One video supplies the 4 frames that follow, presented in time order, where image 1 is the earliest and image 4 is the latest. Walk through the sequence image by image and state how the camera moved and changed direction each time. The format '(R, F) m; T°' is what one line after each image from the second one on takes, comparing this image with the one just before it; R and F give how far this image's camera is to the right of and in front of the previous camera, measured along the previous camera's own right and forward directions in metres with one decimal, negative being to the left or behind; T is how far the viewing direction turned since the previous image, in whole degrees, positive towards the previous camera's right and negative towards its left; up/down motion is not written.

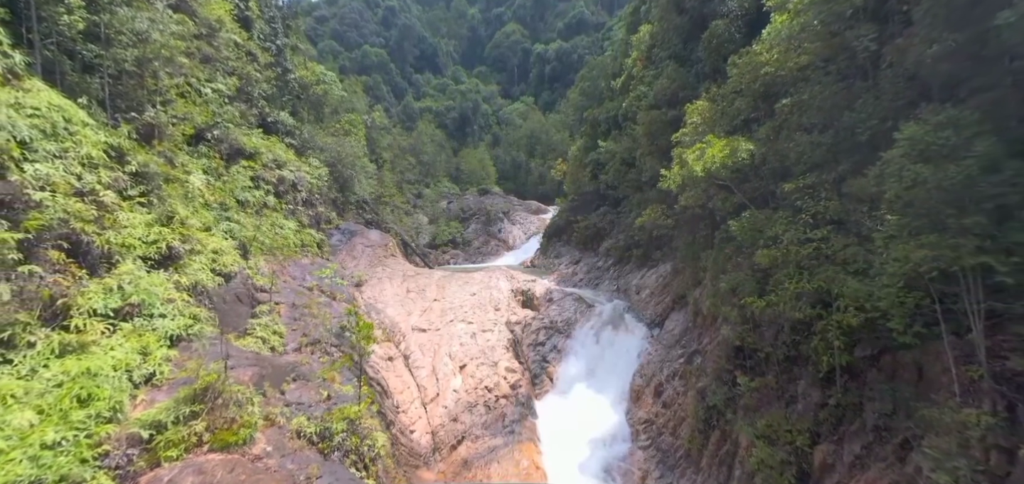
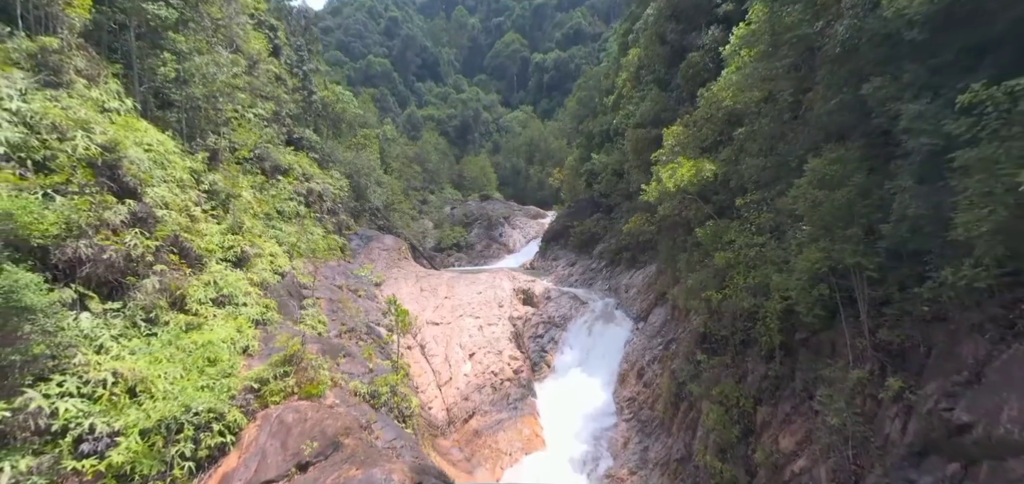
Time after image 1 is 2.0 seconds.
(-0.1, -1.9) m; 0°
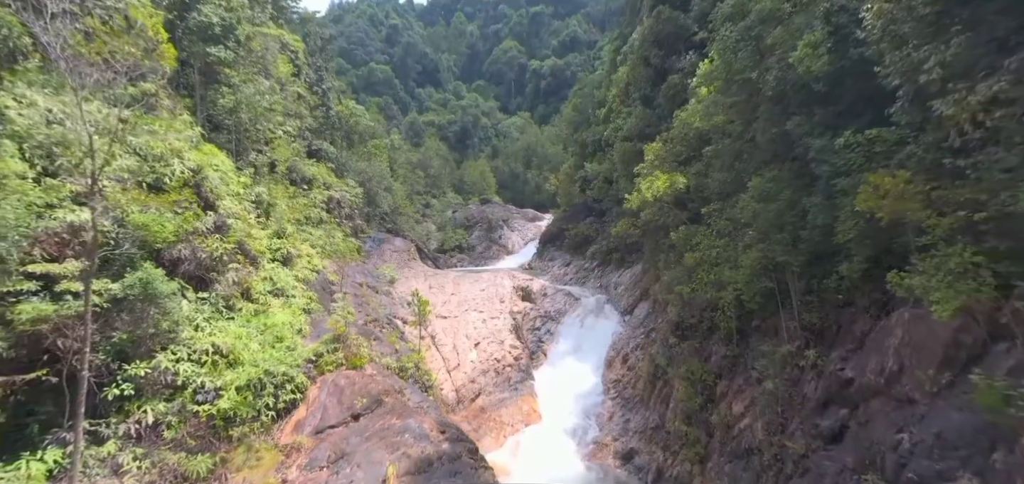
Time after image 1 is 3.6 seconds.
(-0.1, -1.8) m; 0°
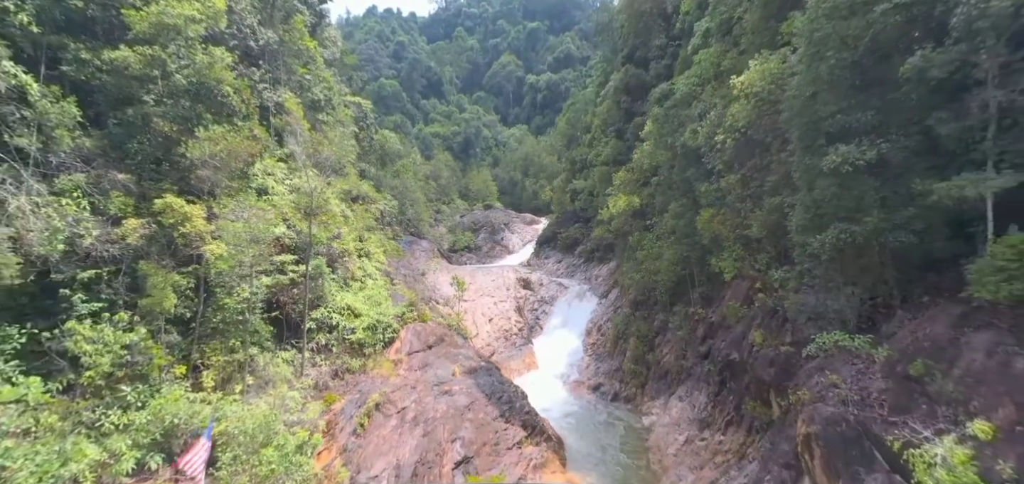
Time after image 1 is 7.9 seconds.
(-0.3, -5.4) m; 0°
